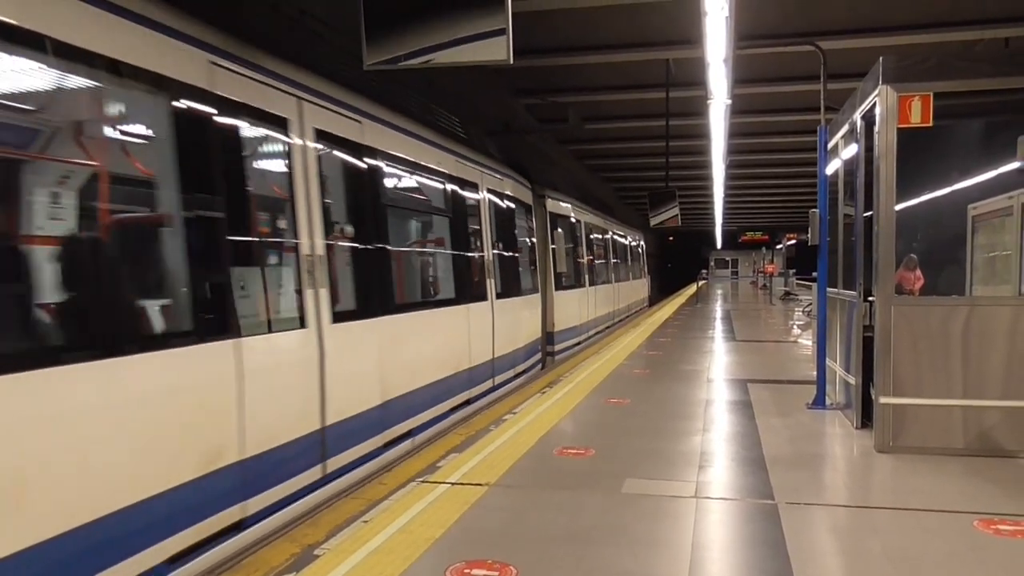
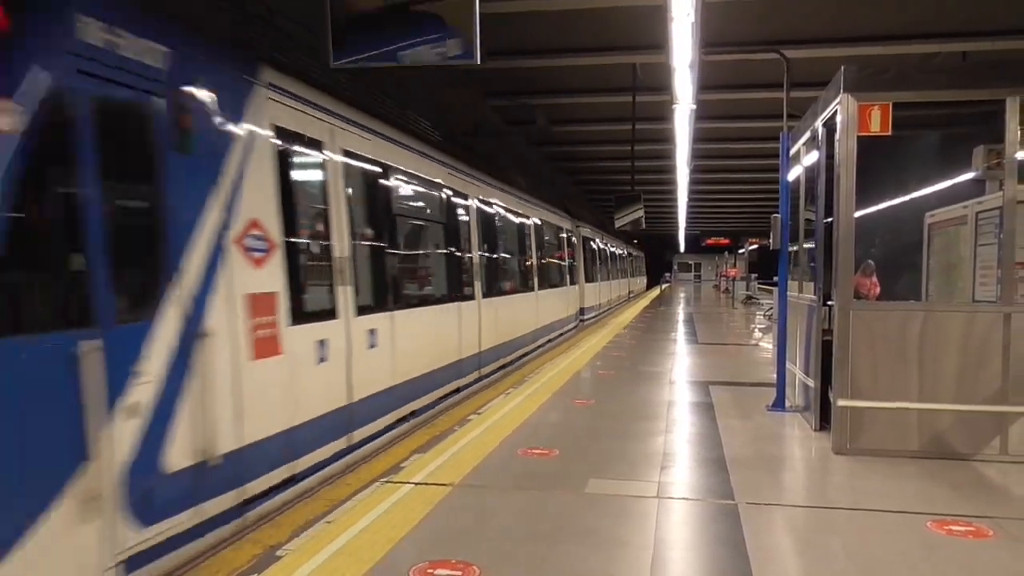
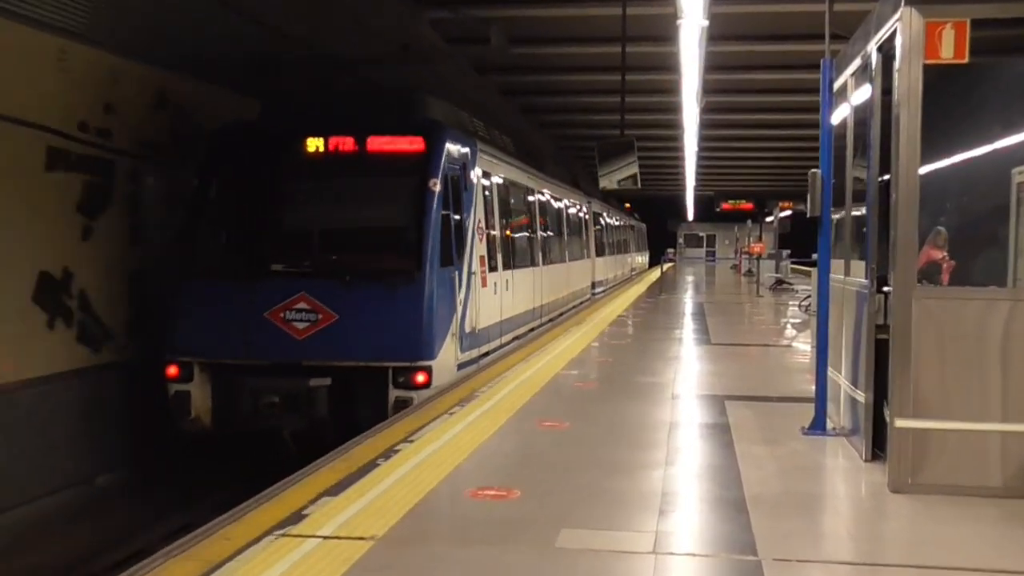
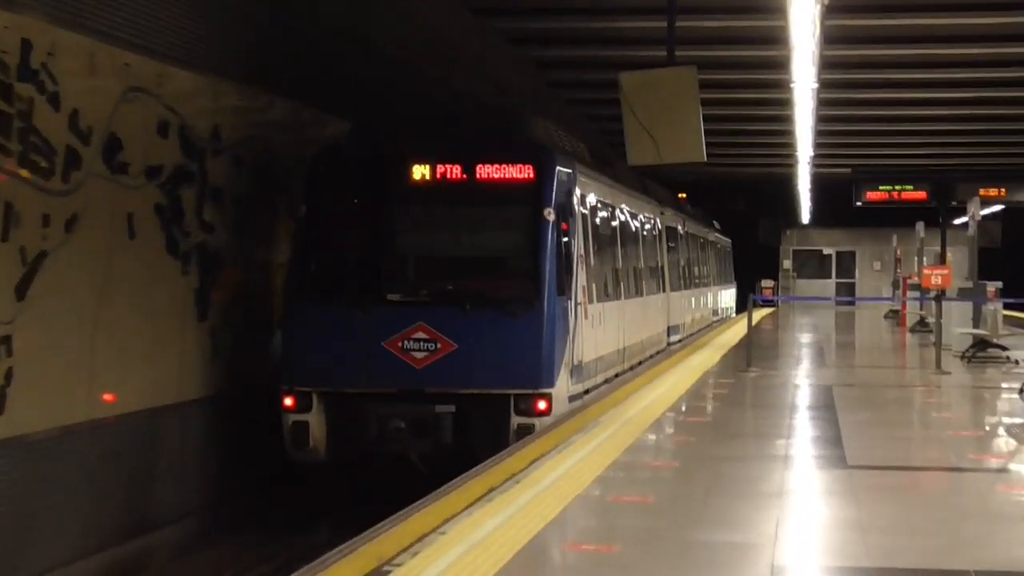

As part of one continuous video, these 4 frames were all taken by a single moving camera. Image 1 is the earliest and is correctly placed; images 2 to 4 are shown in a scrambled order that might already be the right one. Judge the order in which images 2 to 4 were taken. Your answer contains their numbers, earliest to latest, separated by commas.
2, 3, 4
